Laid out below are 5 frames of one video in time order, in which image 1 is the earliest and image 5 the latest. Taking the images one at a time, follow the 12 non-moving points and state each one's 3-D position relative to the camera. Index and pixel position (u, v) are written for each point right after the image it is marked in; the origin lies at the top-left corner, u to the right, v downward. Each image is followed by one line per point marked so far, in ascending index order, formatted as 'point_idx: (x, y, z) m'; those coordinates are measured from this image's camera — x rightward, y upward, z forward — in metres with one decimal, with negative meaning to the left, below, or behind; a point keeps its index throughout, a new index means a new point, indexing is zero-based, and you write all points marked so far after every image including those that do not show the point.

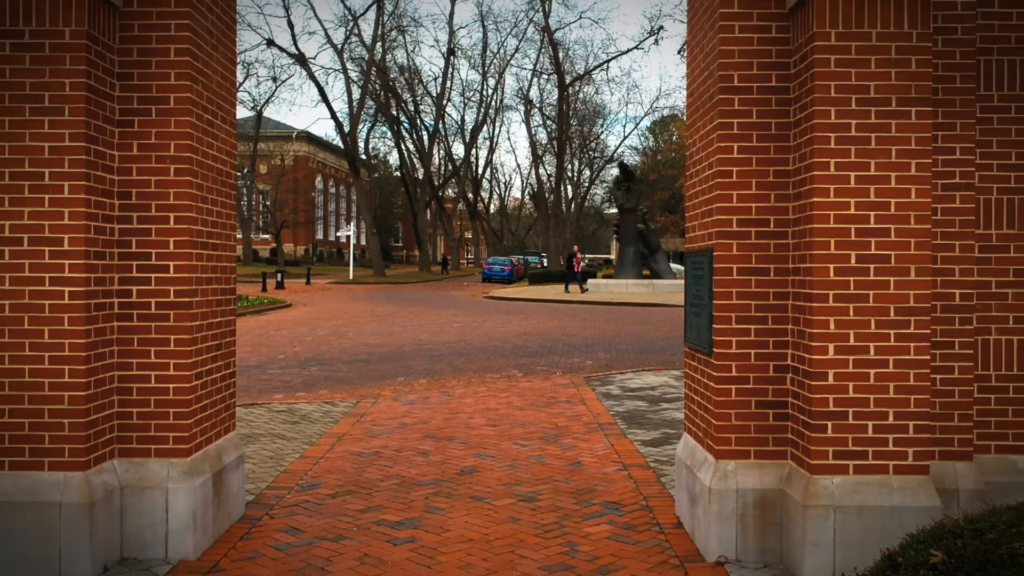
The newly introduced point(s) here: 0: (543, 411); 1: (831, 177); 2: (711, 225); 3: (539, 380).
0: (+0.3, -1.3, +8.6) m
1: (+1.6, +0.5, +4.0) m
2: (+1.1, +0.3, +4.4) m
3: (+0.4, -1.2, +10.8) m
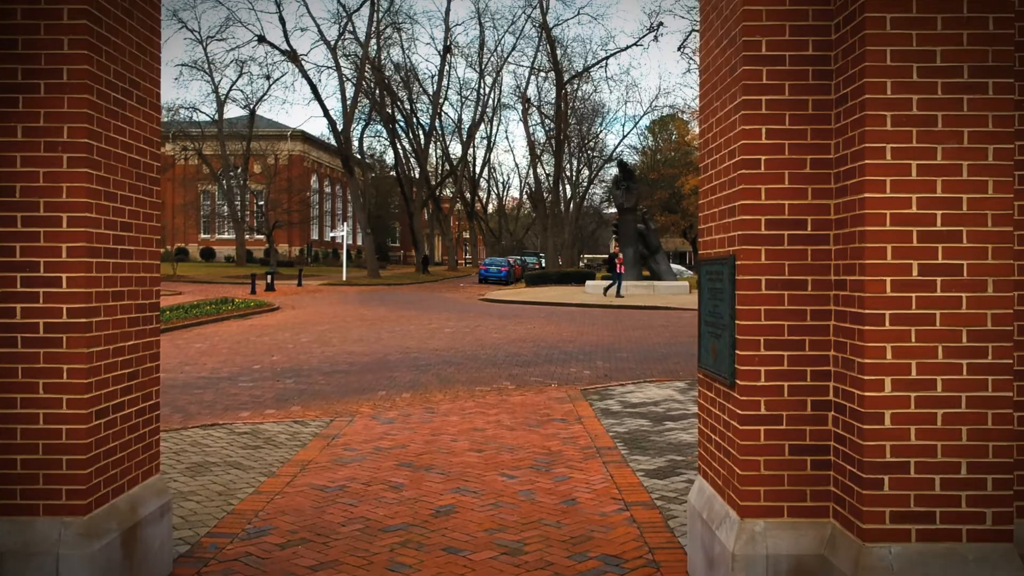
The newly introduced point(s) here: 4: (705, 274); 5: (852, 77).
0: (+0.2, -1.4, +7.8) m
1: (+1.5, +0.5, +3.2) m
2: (+1.0, +0.3, +3.6) m
3: (+0.3, -1.3, +10.0) m
4: (+1.0, 0.0, +4.2) m
5: (+1.4, +0.9, +3.3) m
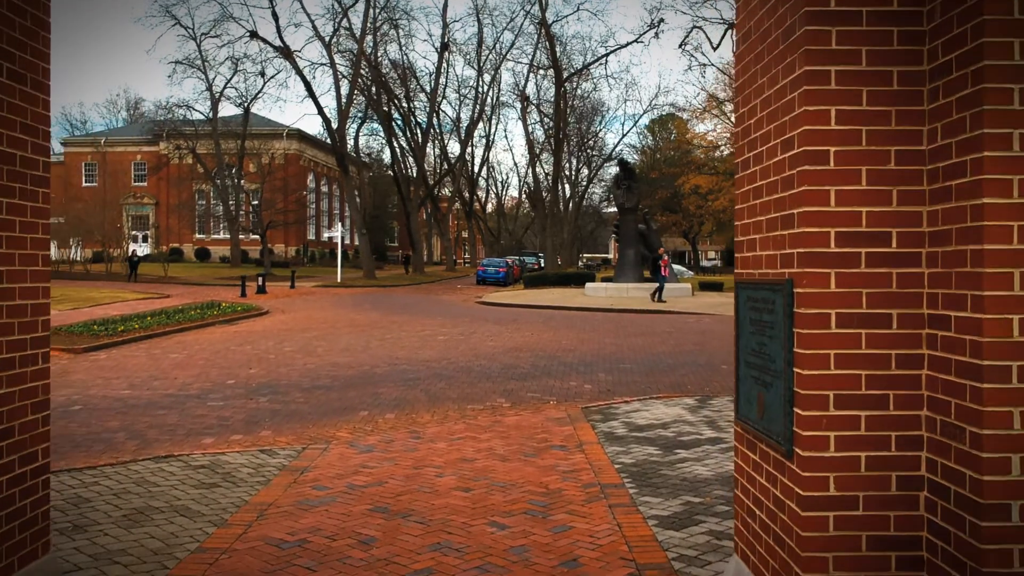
0: (+0.1, -1.5, +6.9) m
1: (+1.4, +0.4, +2.3) m
2: (+0.9, +0.2, +2.7) m
3: (+0.2, -1.4, +9.1) m
4: (+1.0, -0.1, +3.3) m
5: (+1.3, +0.8, +2.4) m
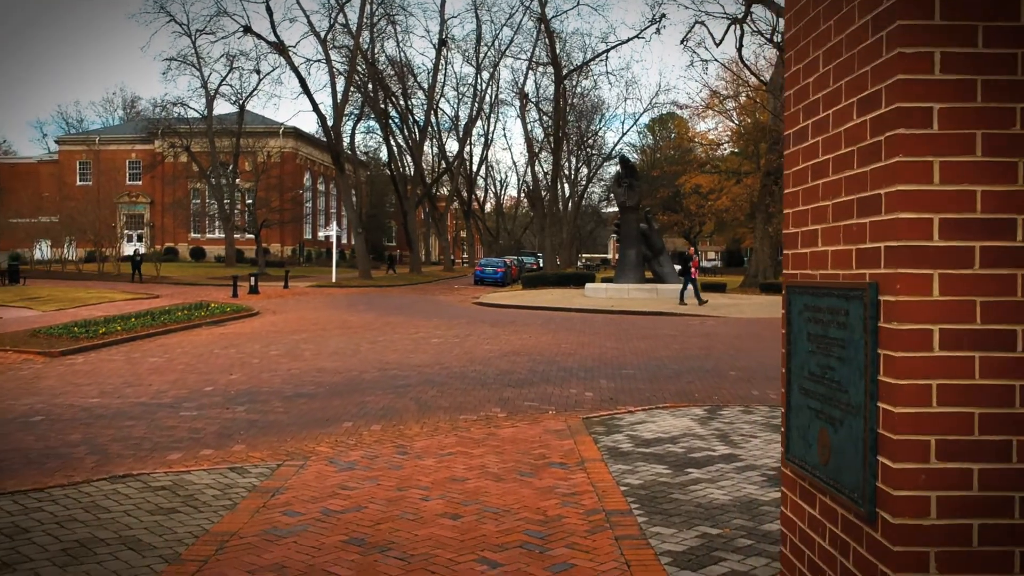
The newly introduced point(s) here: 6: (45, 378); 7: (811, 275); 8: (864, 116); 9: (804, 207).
0: (+0.1, -1.5, +6.2) m
1: (+1.4, +0.3, +1.6) m
2: (+0.9, +0.1, +2.0) m
3: (+0.1, -1.4, +8.4) m
4: (+0.9, -0.1, +2.7) m
5: (+1.3, +0.7, +1.8) m
6: (-6.6, -1.3, +11.5) m
7: (+0.9, +0.1, +2.5) m
8: (+1.0, +0.5, +2.3) m
9: (+1.0, +0.3, +2.8) m
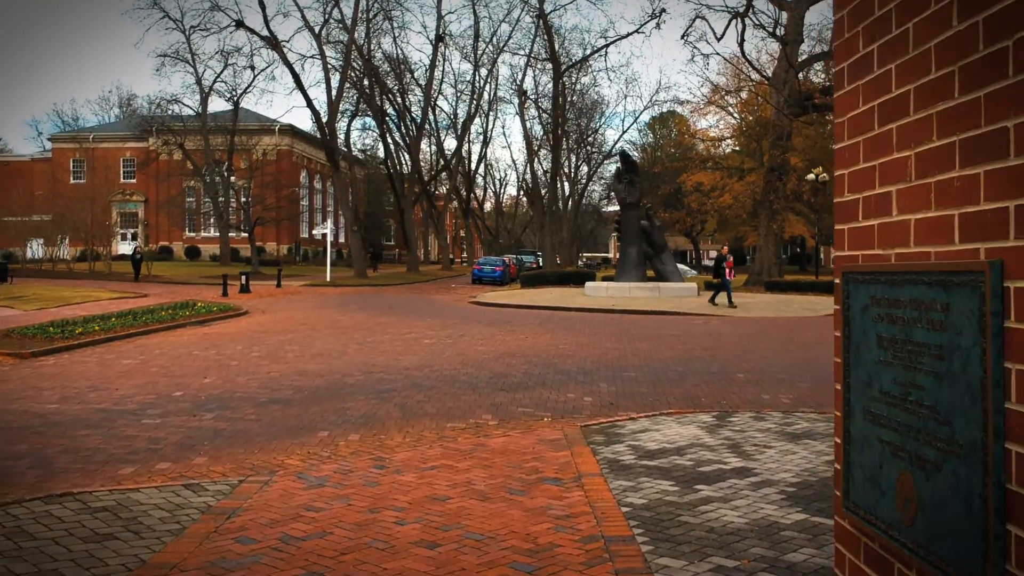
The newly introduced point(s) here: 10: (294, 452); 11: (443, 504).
0: (0.0, -1.5, +5.5) m
1: (+1.3, +0.4, +0.9) m
2: (+0.8, +0.2, +1.3) m
3: (+0.1, -1.4, +7.7) m
4: (+0.9, -0.1, +2.0) m
5: (+1.2, +0.8, +1.1) m
6: (-6.7, -1.2, +10.8) m
7: (+0.8, +0.1, +1.8) m
8: (+0.9, +0.5, +1.6) m
9: (+0.9, +0.3, +2.1) m
10: (-1.9, -1.4, +7.1) m
11: (-0.5, -1.5, +5.6) m
